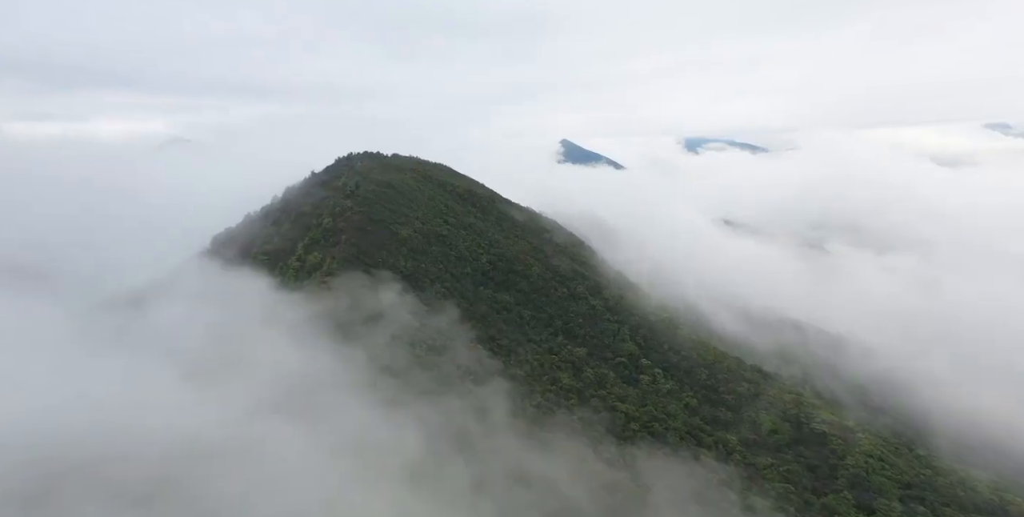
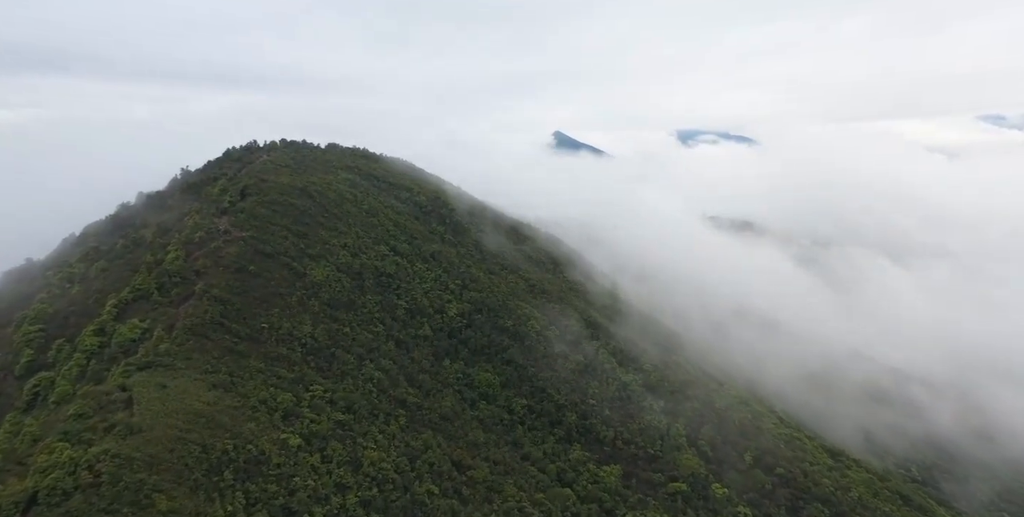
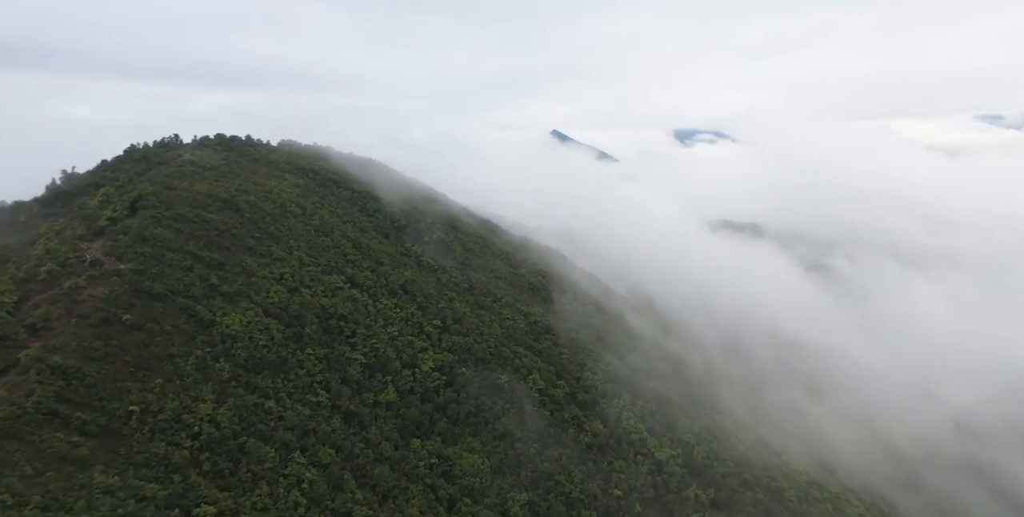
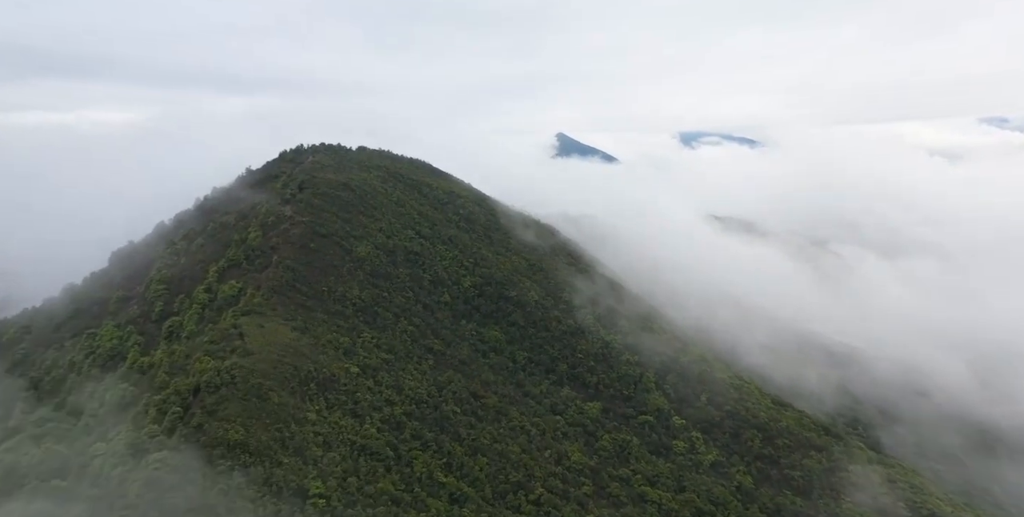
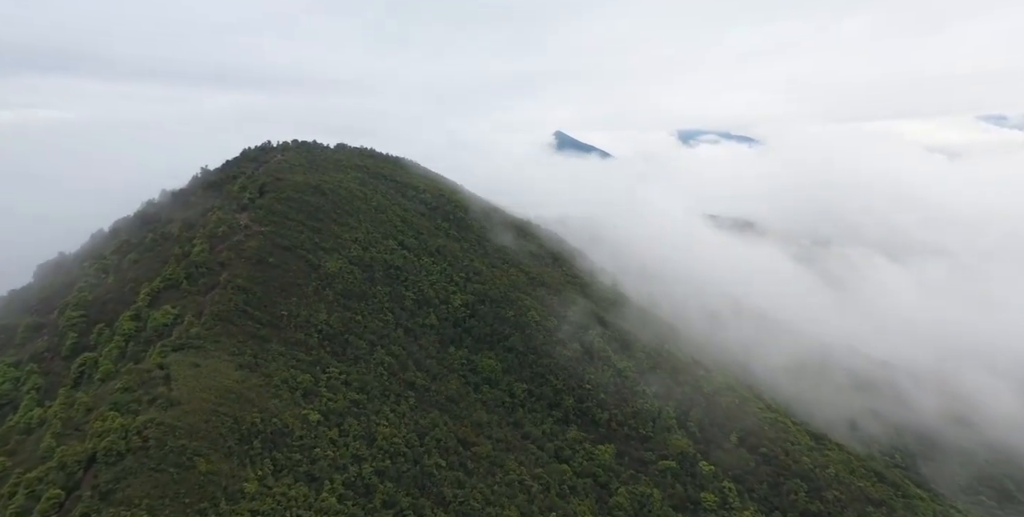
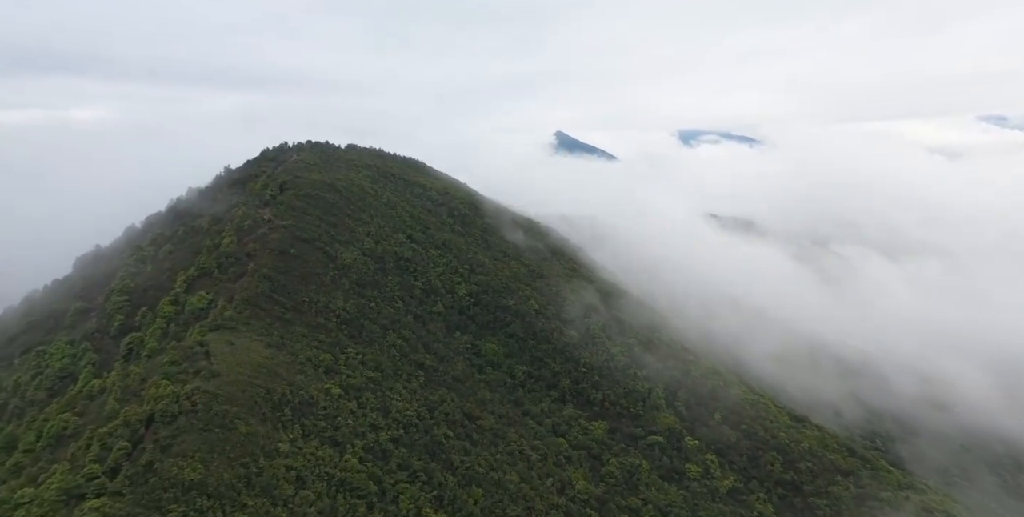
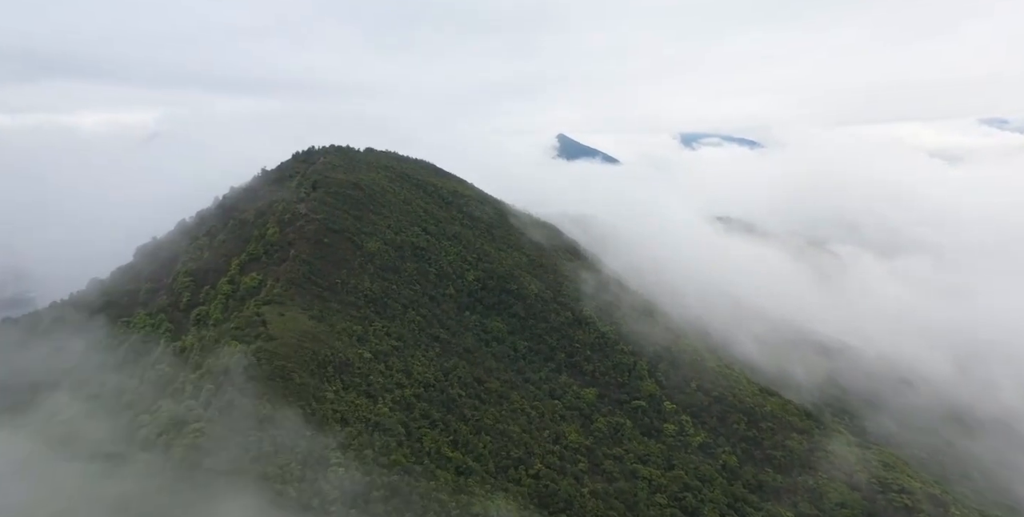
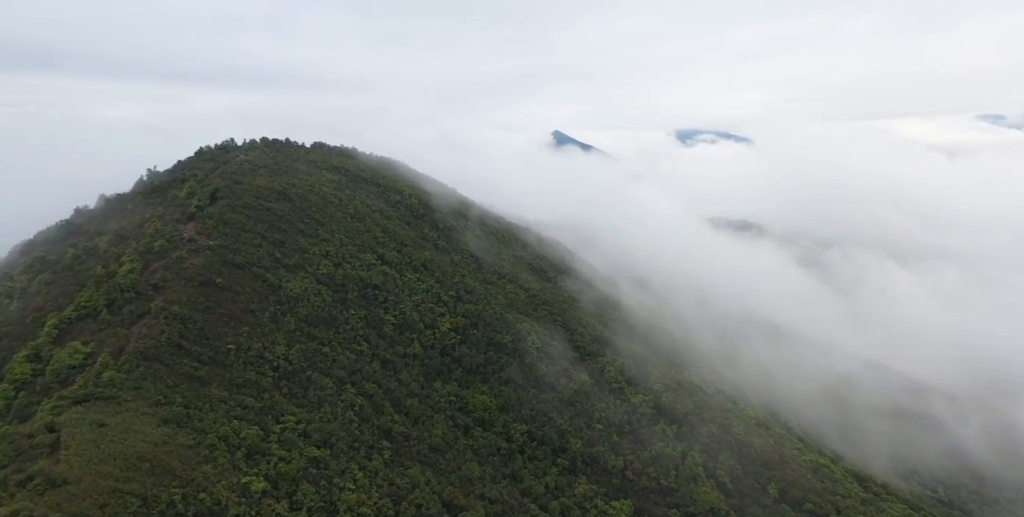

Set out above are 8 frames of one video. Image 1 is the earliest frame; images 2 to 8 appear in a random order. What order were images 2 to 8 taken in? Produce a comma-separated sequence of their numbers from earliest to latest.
7, 4, 6, 5, 2, 8, 3
